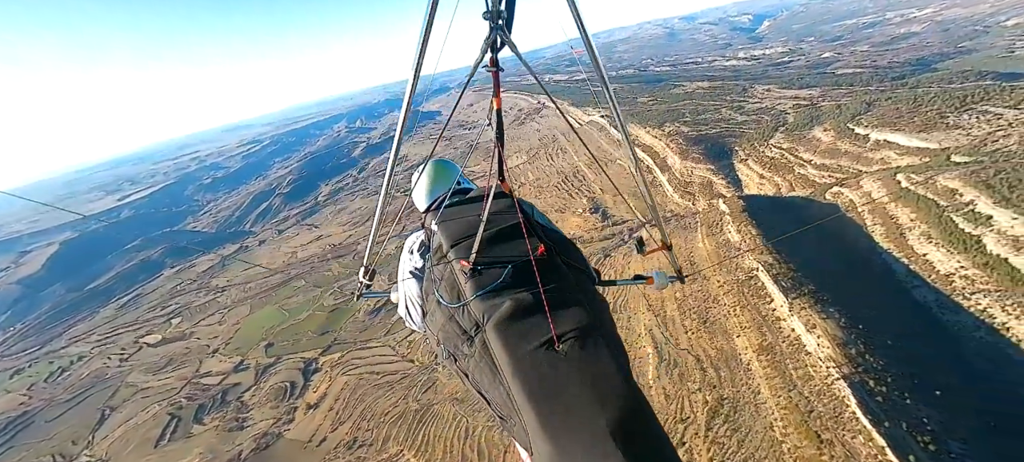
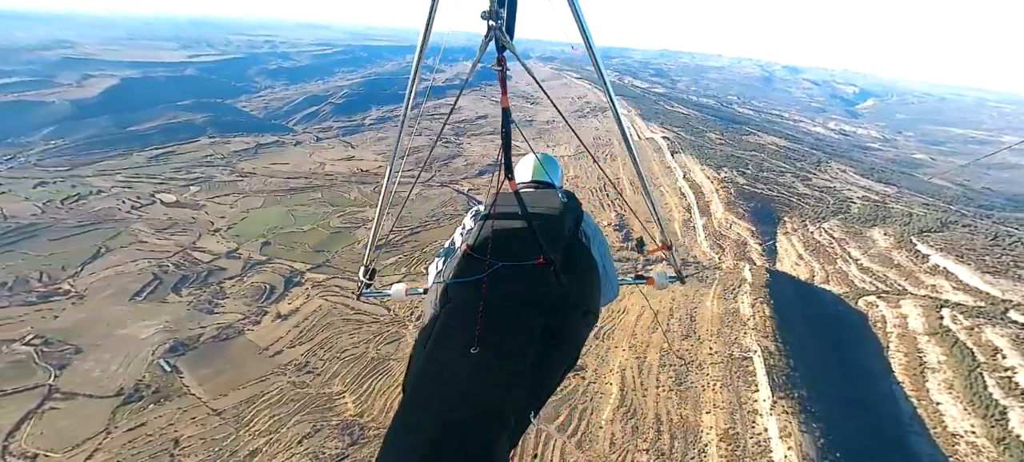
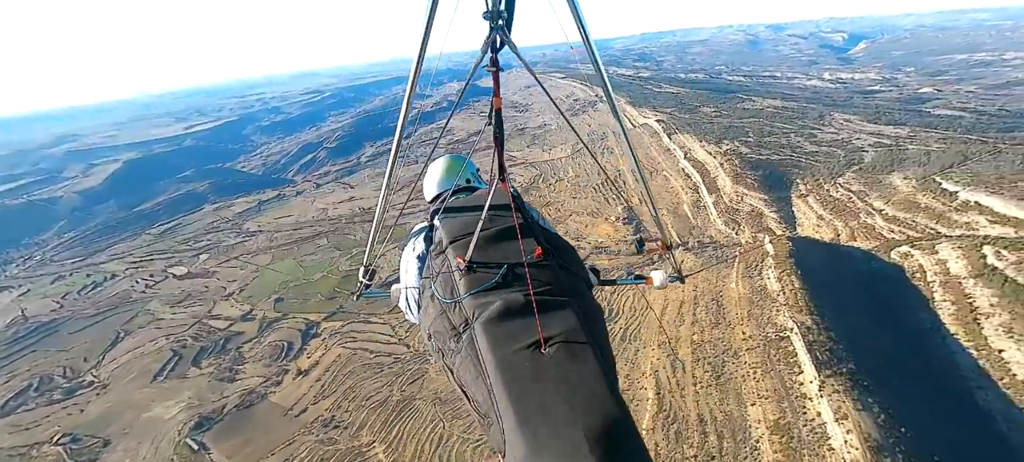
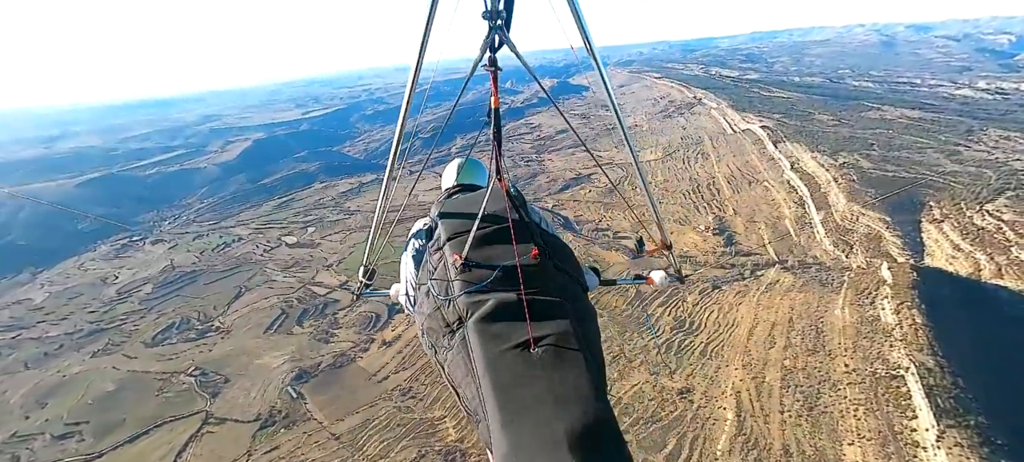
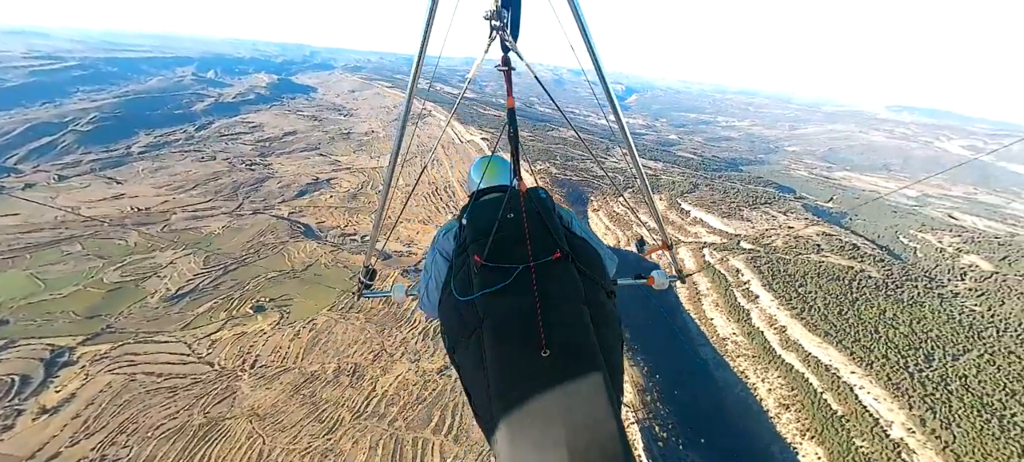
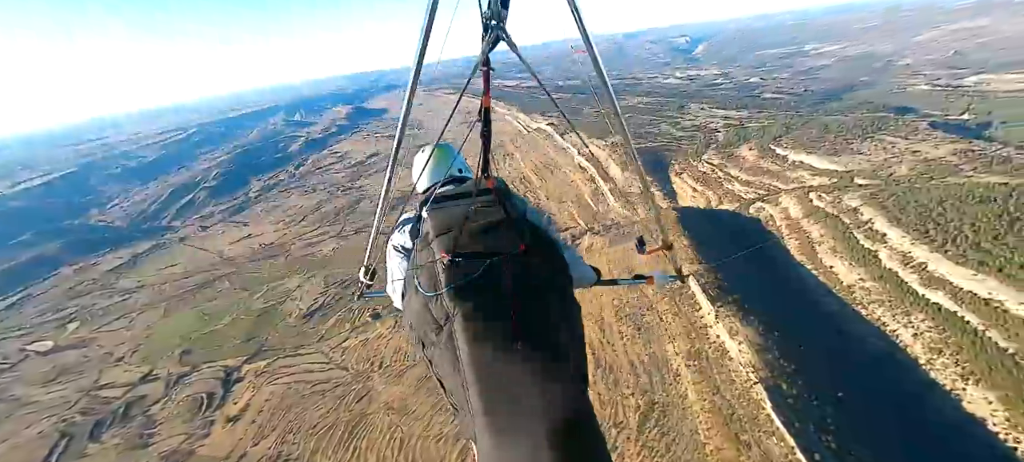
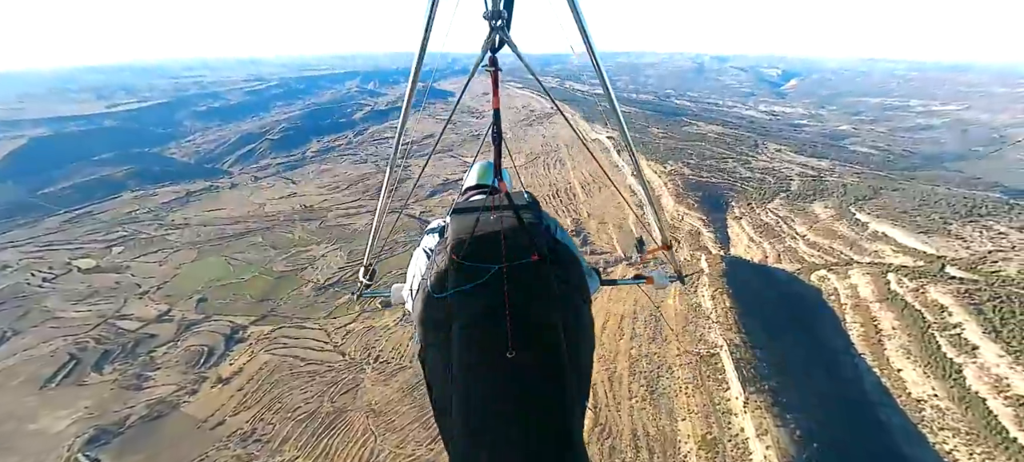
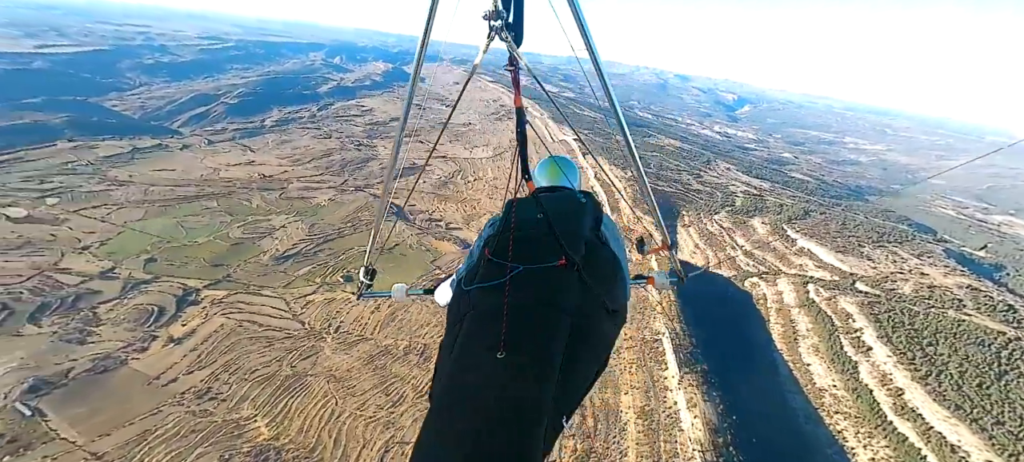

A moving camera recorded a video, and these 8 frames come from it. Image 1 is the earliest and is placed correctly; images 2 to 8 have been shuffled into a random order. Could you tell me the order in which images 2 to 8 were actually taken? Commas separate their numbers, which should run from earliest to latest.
6, 5, 8, 2, 4, 3, 7
